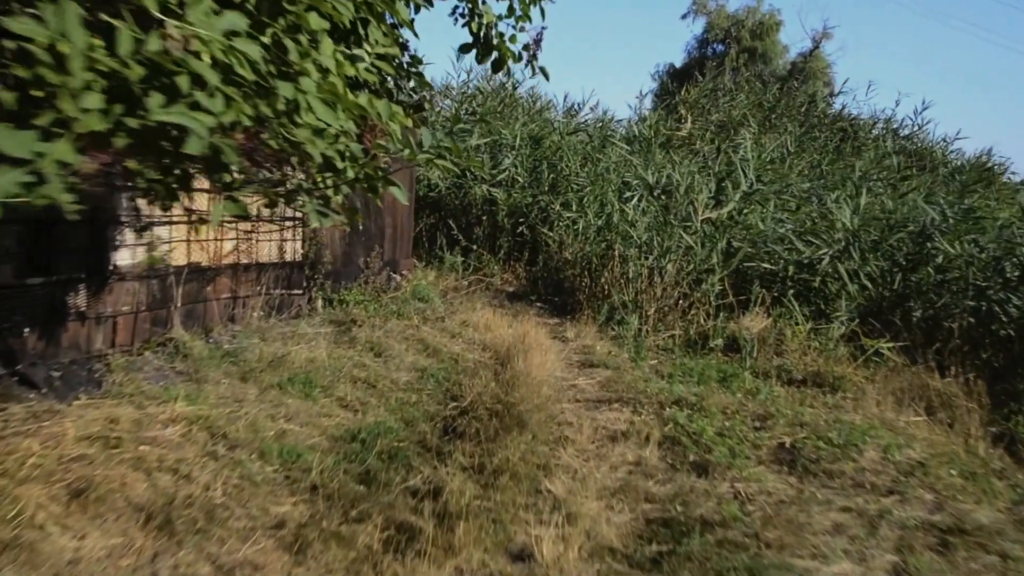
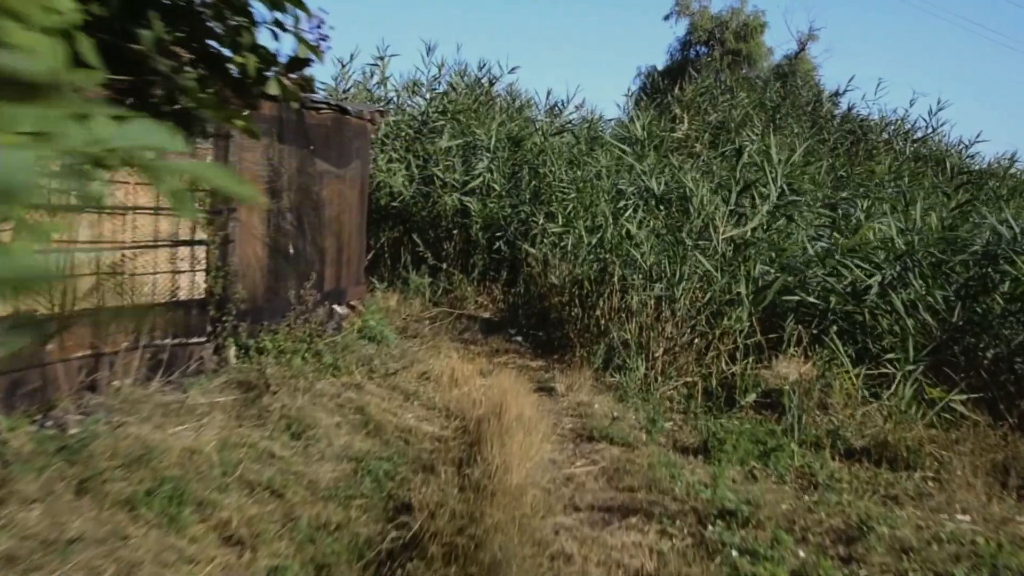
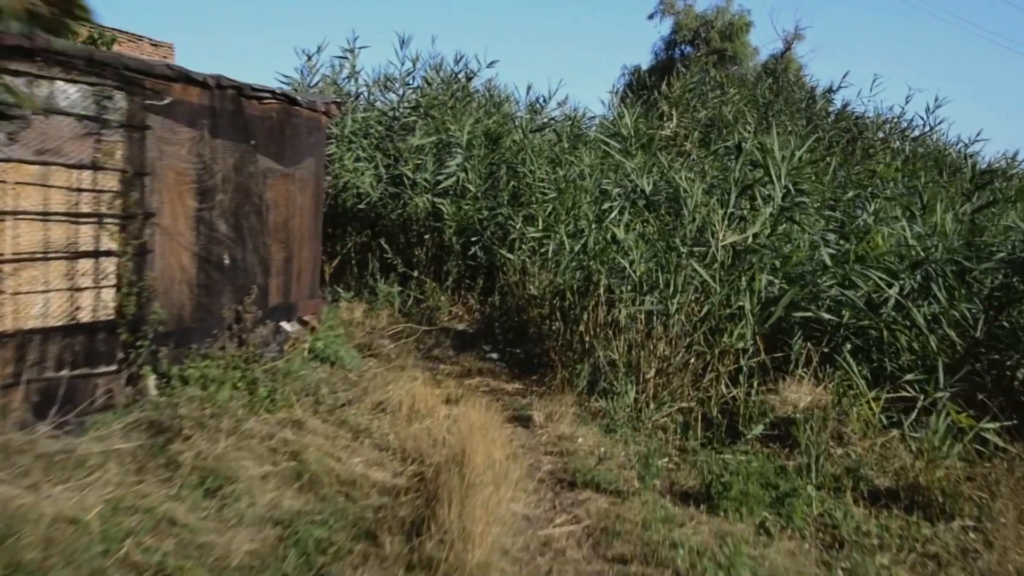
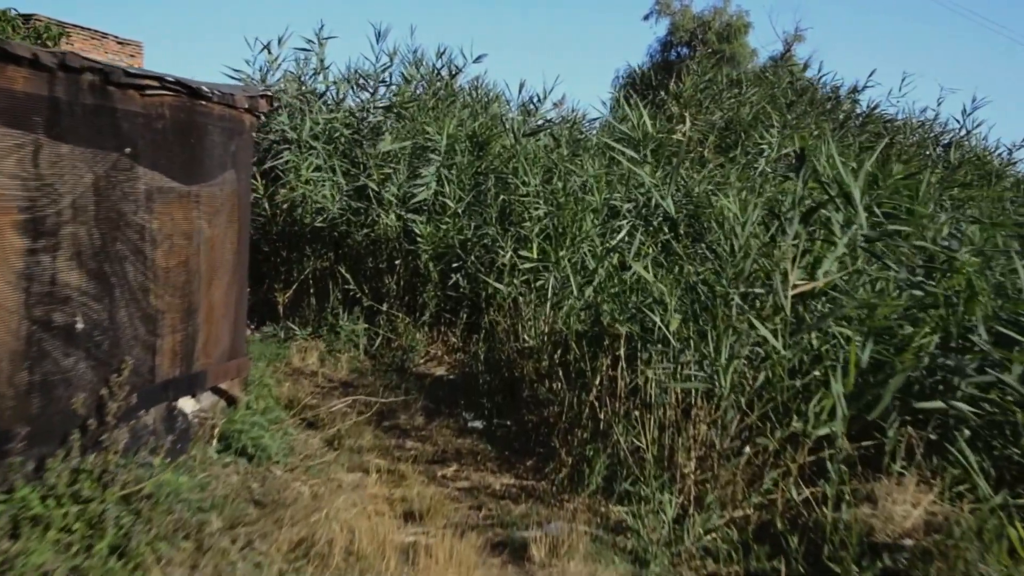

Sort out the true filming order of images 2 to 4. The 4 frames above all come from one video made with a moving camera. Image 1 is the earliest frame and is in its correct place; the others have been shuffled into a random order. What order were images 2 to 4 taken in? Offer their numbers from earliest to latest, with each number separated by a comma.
2, 3, 4
